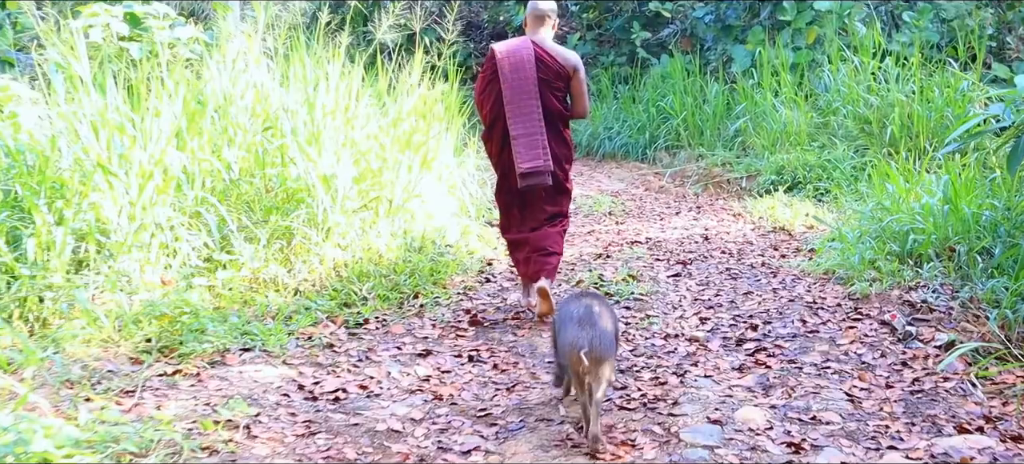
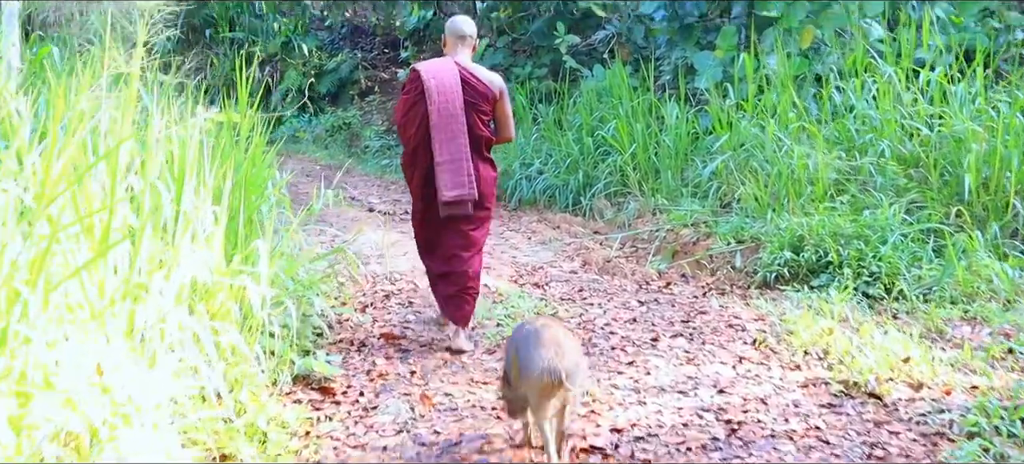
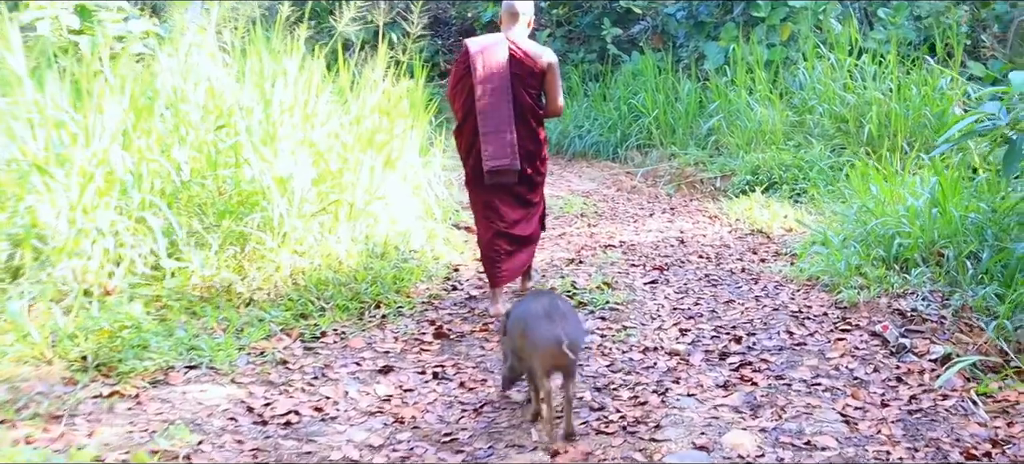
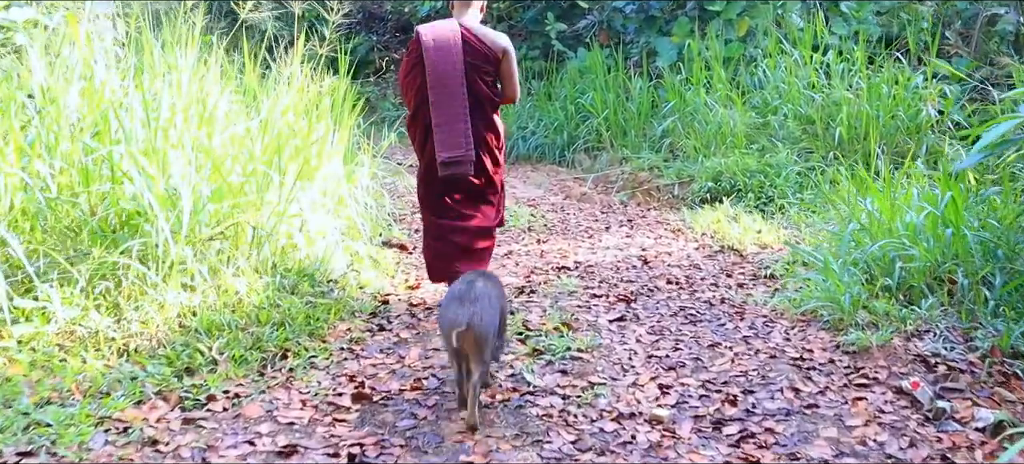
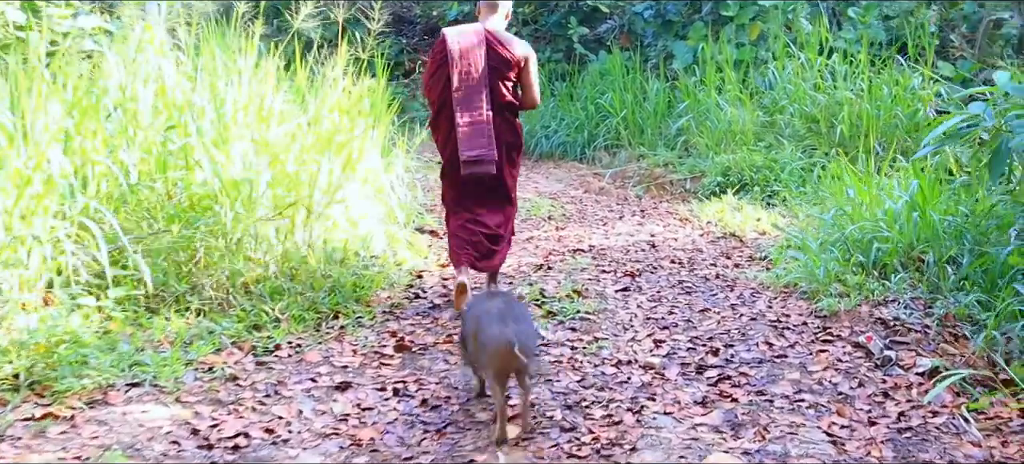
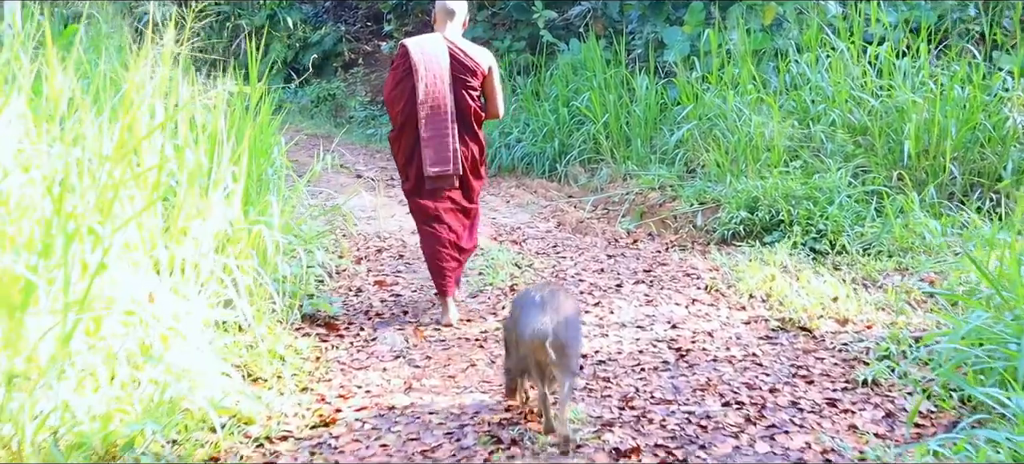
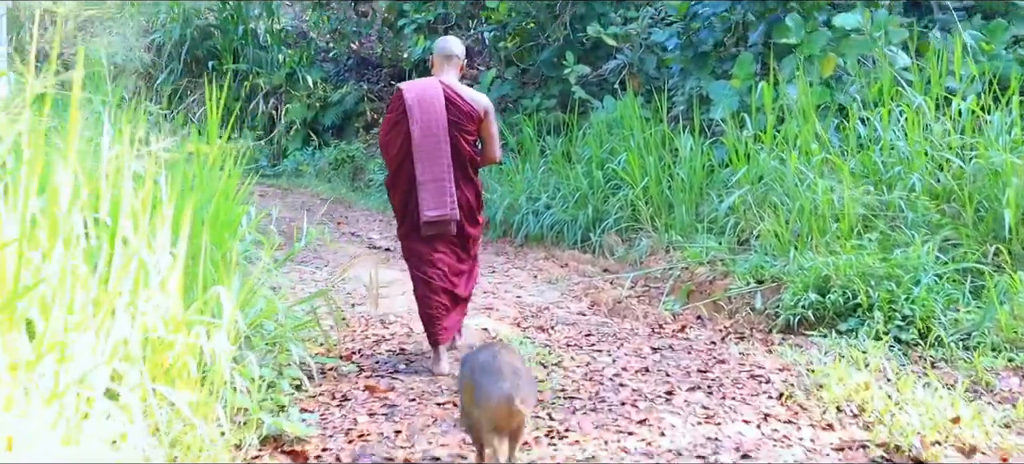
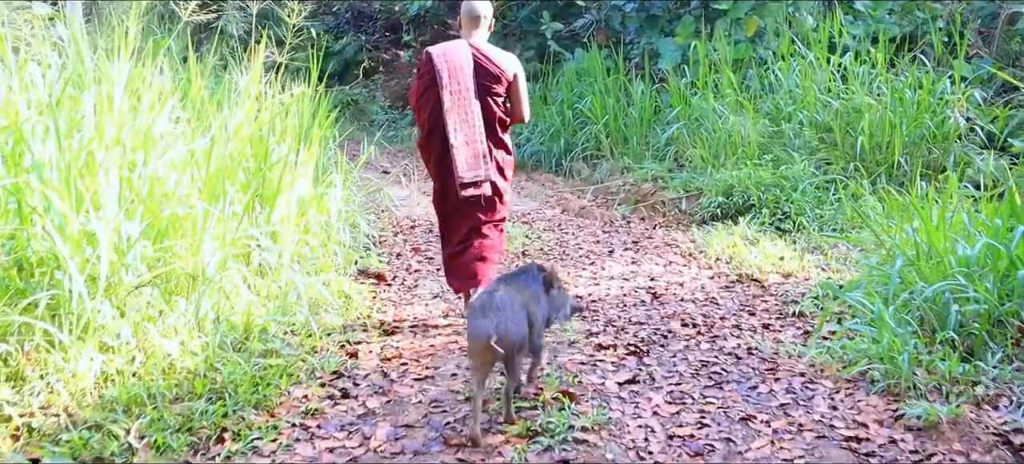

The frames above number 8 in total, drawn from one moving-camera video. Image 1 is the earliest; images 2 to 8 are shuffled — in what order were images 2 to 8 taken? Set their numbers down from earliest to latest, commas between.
3, 5, 4, 8, 6, 2, 7
